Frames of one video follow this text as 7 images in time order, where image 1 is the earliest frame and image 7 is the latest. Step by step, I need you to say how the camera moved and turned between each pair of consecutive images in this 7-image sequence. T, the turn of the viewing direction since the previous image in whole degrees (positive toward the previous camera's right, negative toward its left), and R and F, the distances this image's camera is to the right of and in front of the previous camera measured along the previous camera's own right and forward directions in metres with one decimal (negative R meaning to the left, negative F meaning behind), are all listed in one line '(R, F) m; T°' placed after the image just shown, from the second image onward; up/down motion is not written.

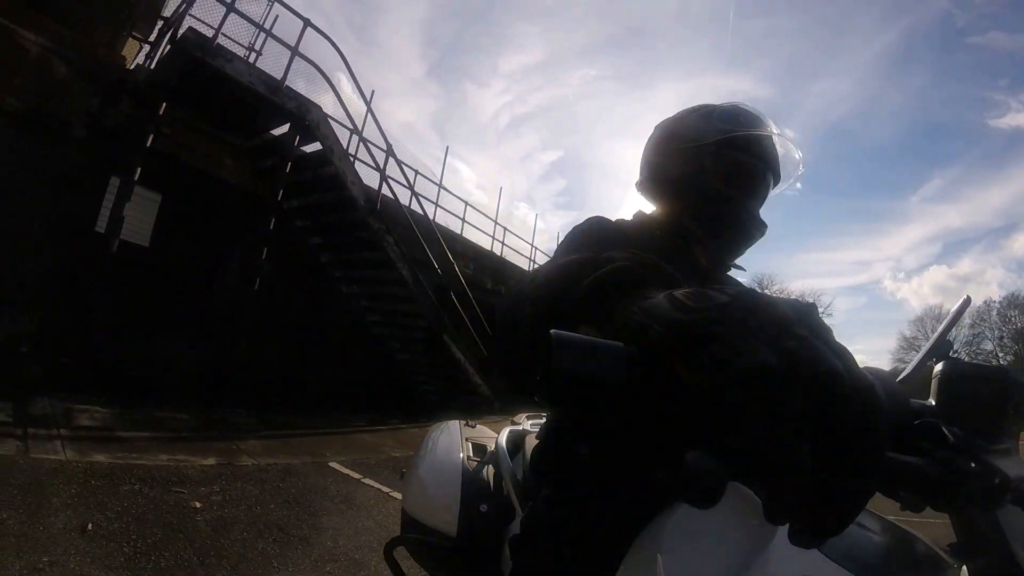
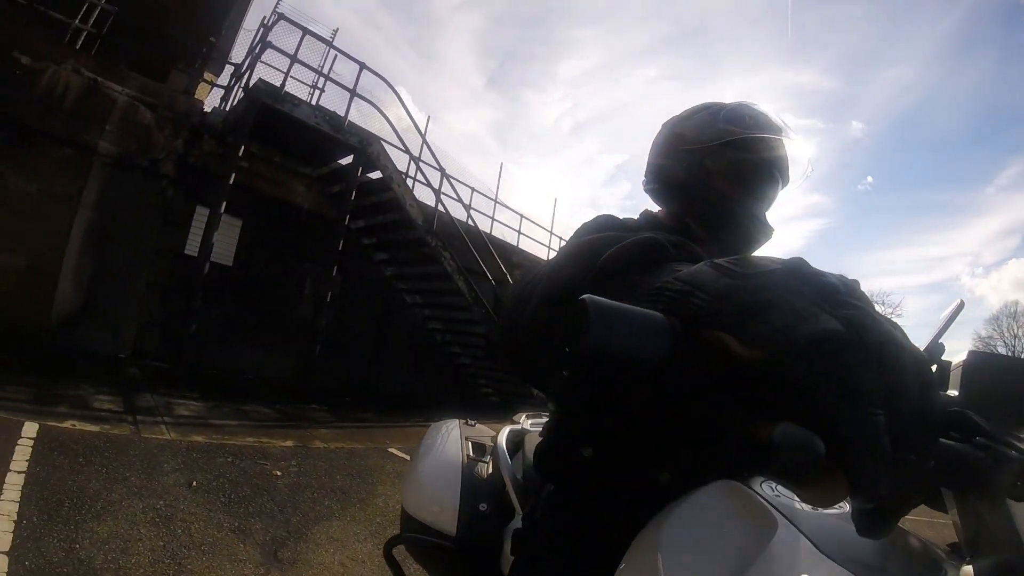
(+0.3, -0.6) m; -6°
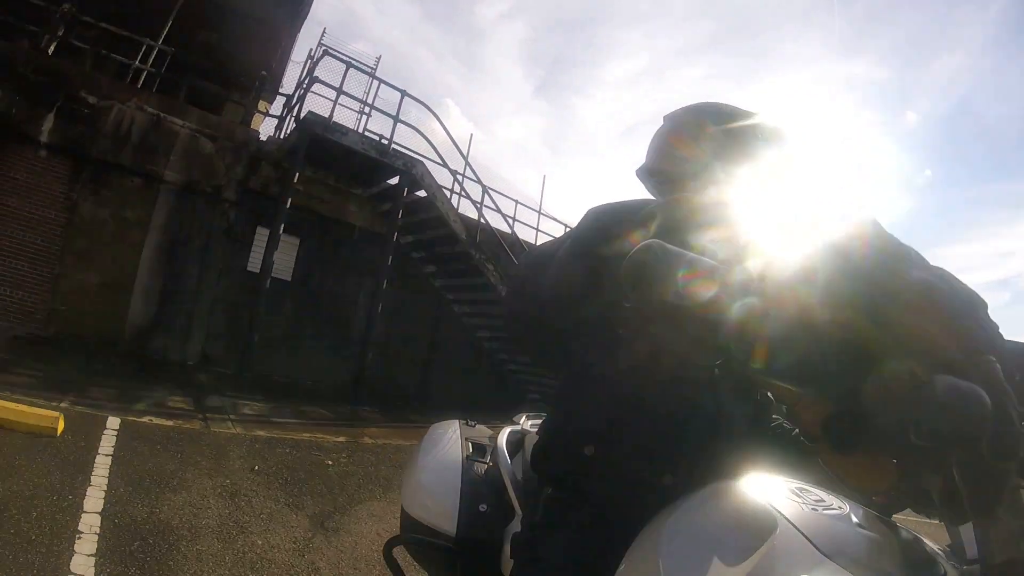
(+0.2, -0.3) m; -5°
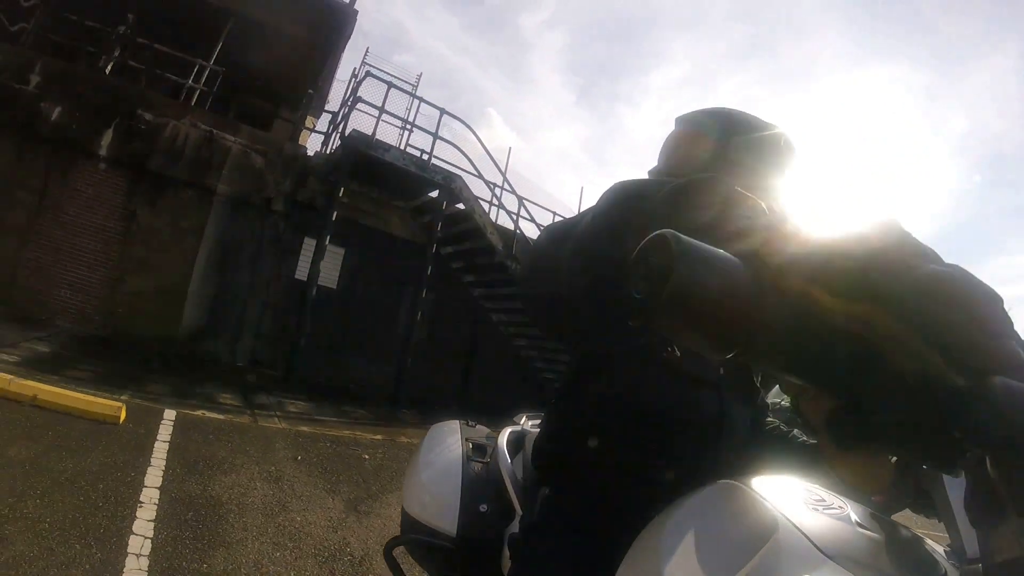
(+0.1, -0.2) m; -4°
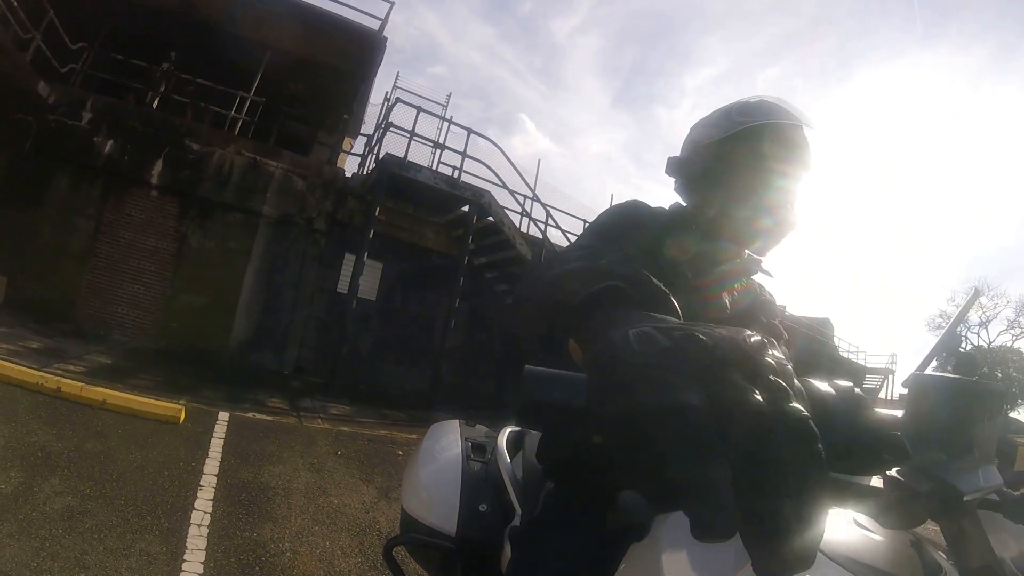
(+0.2, -0.3) m; -4°
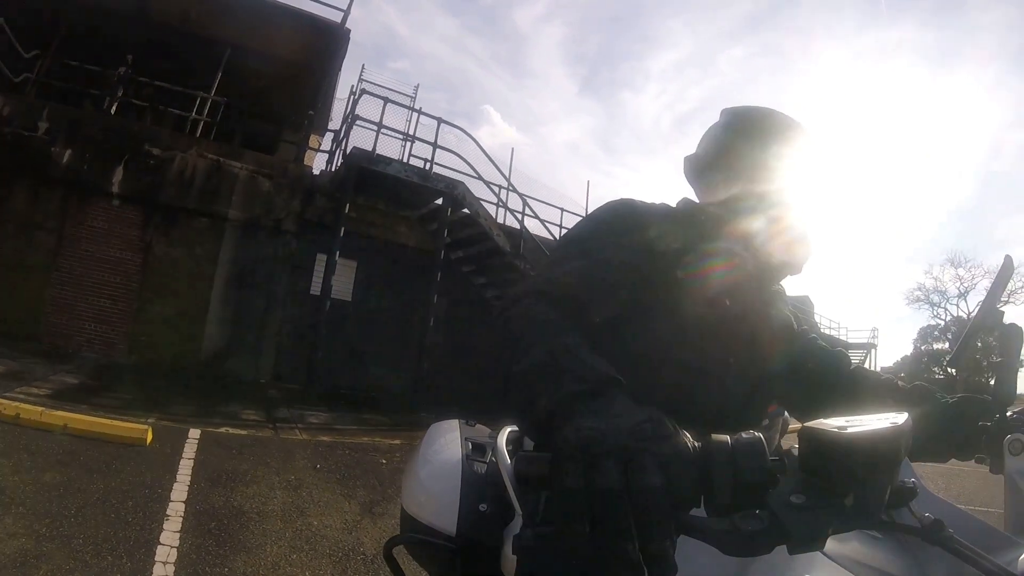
(0.0, +0.2) m; +2°
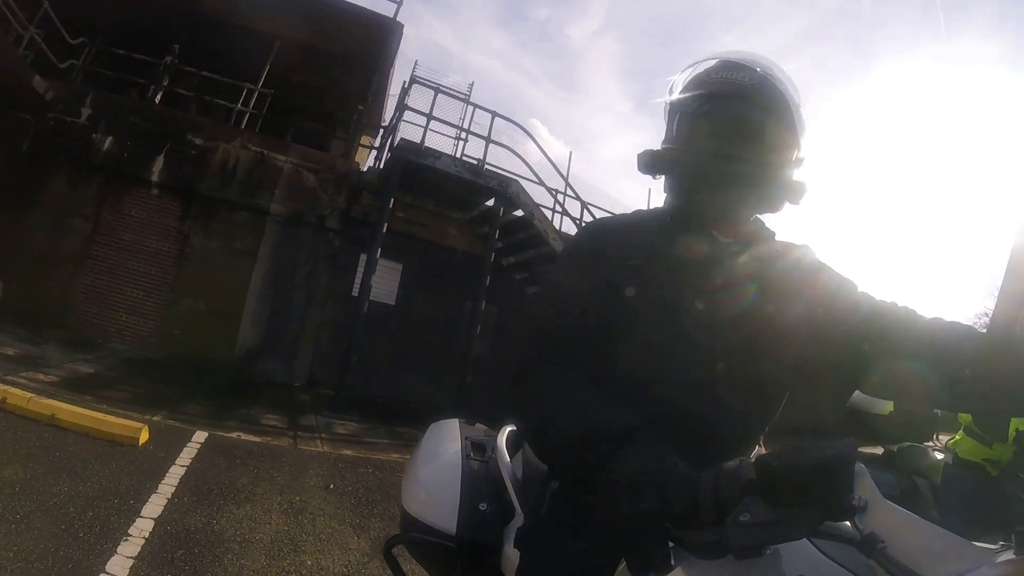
(-0.1, +0.9) m; -5°
